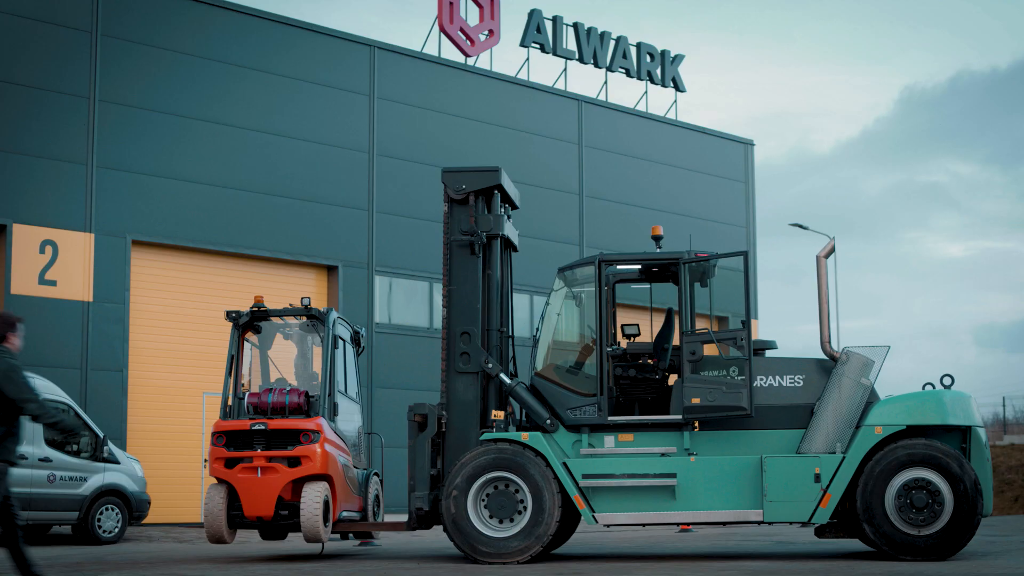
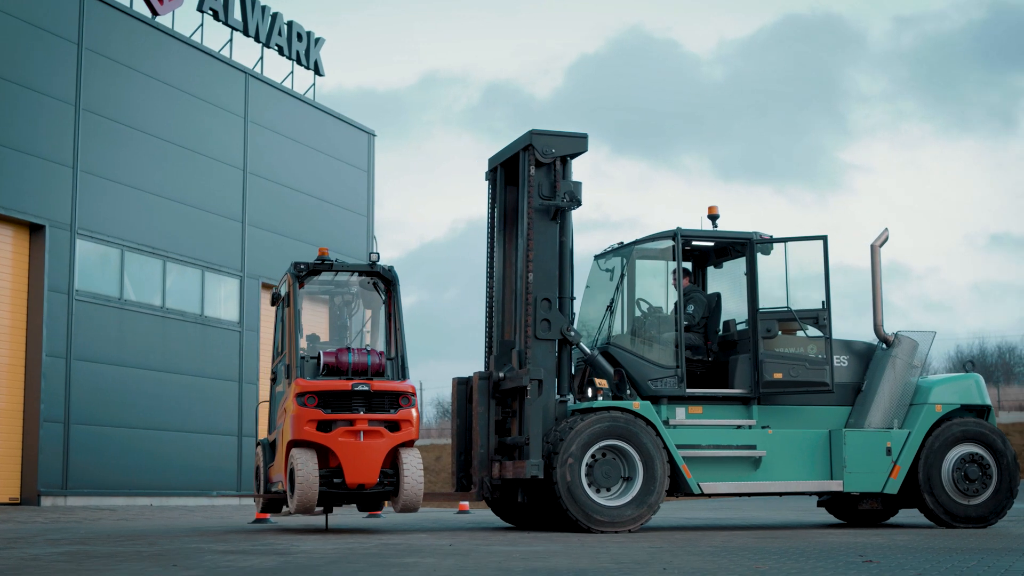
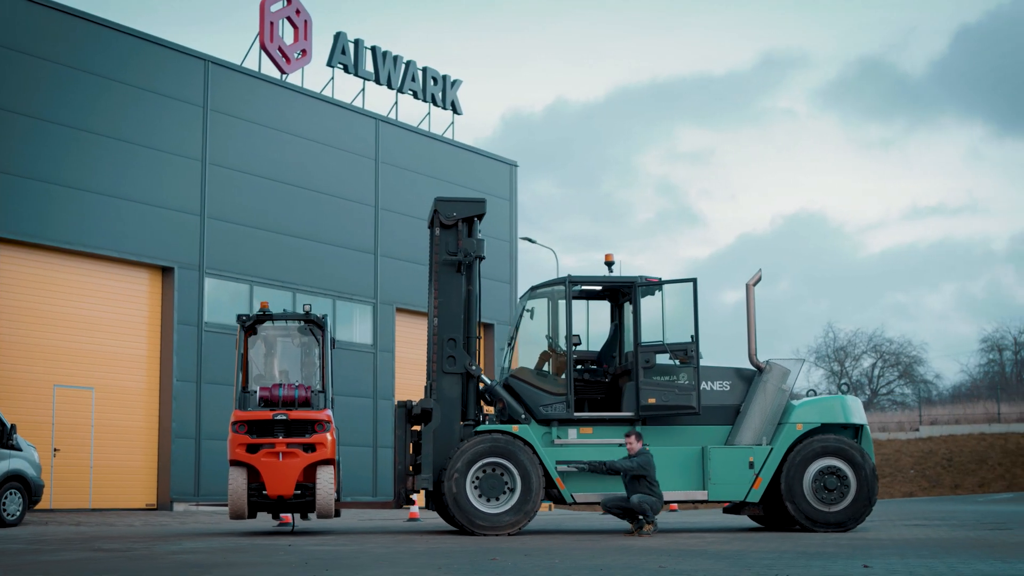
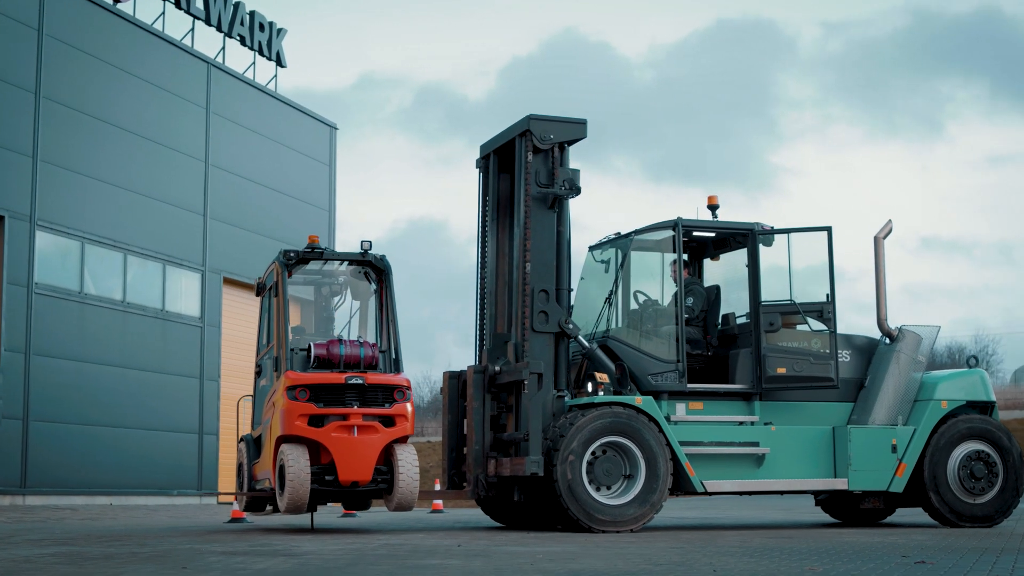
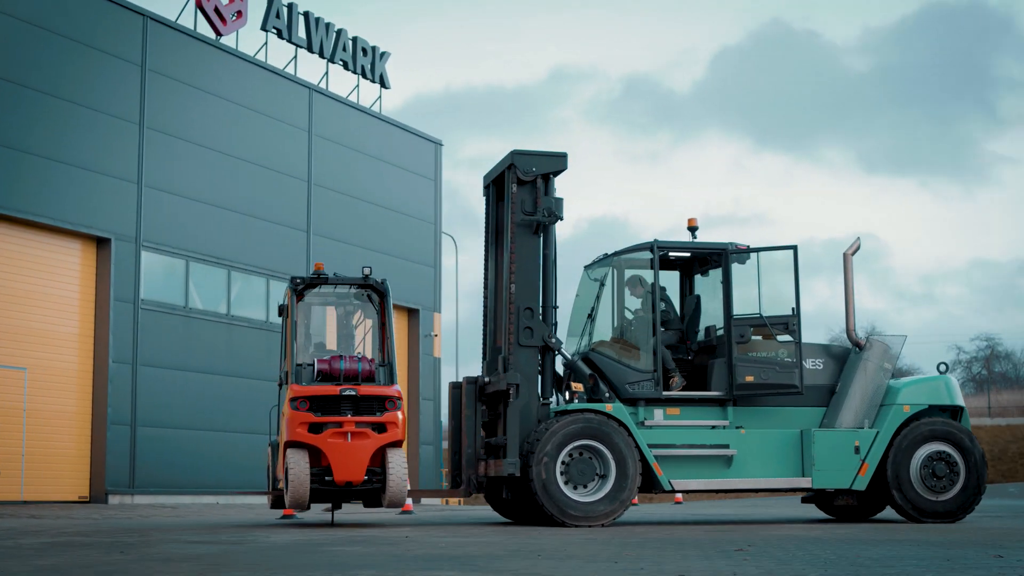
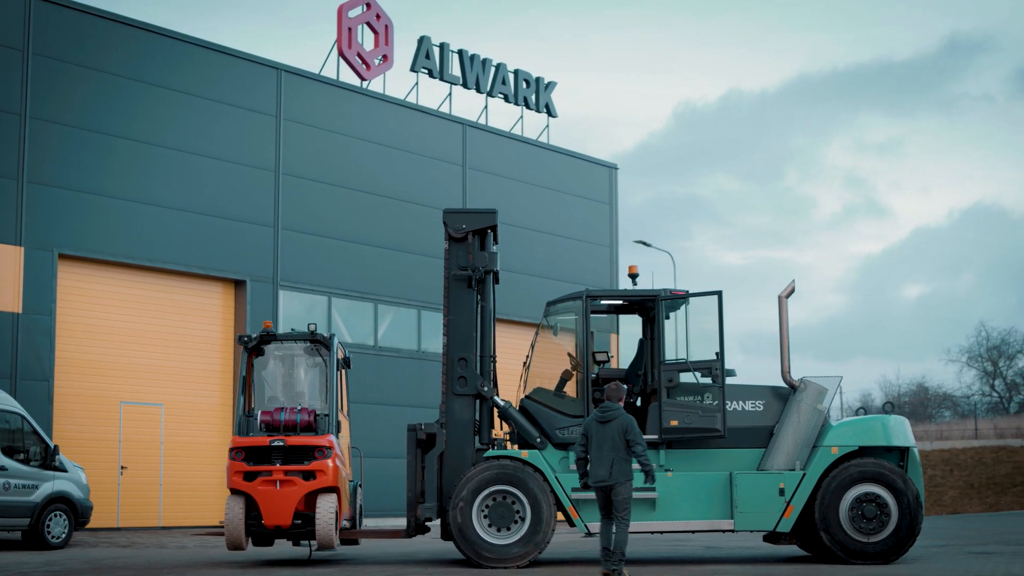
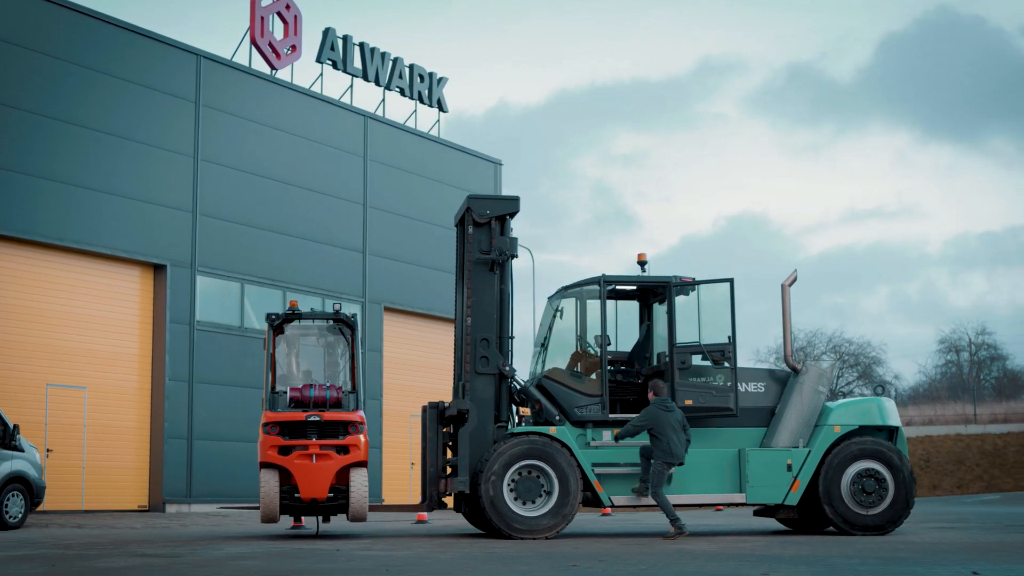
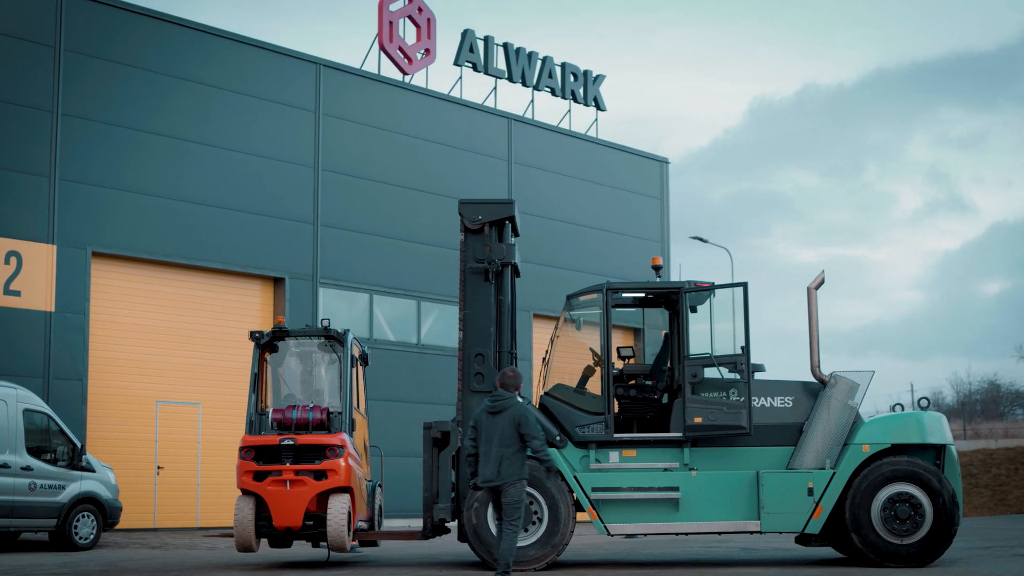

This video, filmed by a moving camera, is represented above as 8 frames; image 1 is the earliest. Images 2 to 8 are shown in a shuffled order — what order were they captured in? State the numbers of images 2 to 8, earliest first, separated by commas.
8, 6, 3, 7, 5, 2, 4
